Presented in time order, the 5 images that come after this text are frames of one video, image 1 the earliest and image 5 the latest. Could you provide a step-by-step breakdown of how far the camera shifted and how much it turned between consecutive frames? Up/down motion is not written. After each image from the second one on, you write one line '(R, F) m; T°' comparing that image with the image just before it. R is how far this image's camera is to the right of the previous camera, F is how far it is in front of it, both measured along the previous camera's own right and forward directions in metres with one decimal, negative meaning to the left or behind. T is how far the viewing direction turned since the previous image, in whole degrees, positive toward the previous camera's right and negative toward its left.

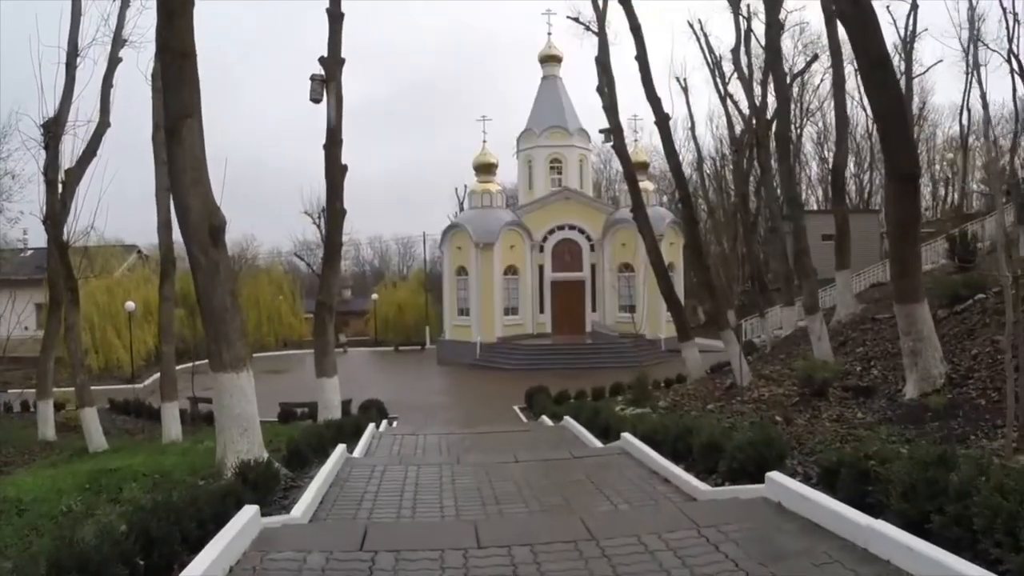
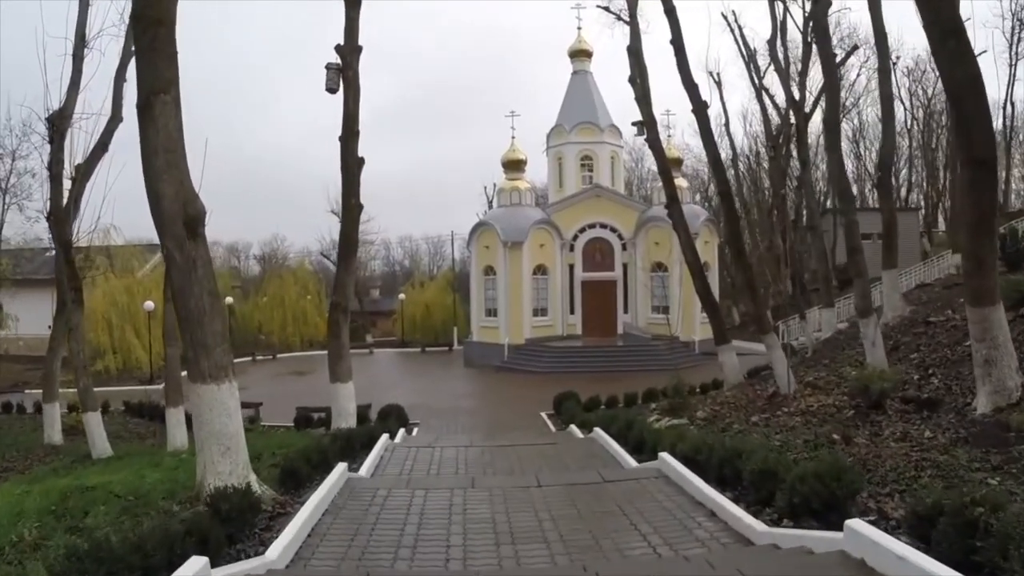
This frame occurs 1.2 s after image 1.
(+0.1, +0.9) m; -2°
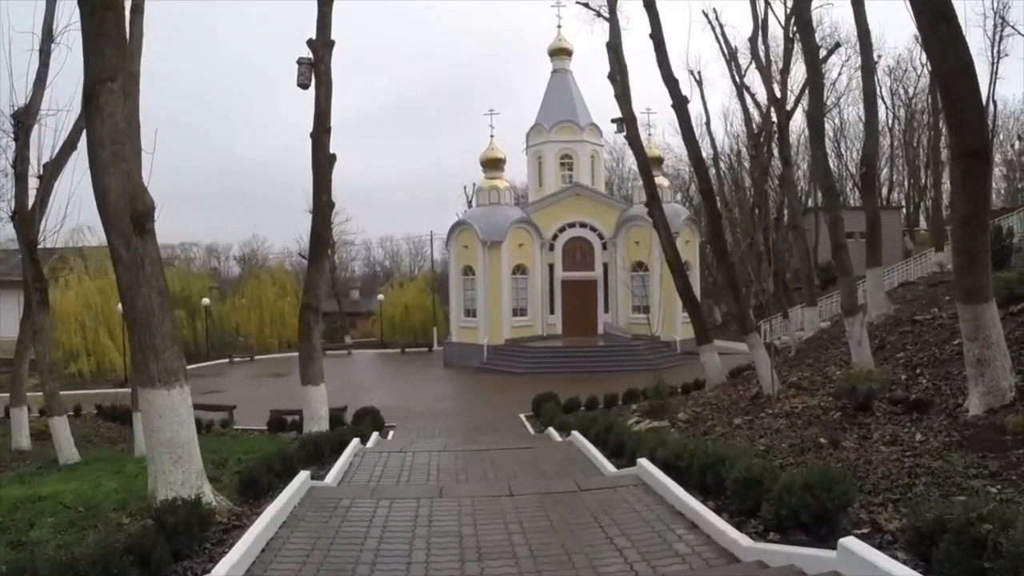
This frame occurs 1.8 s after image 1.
(+0.1, +0.3) m; +1°
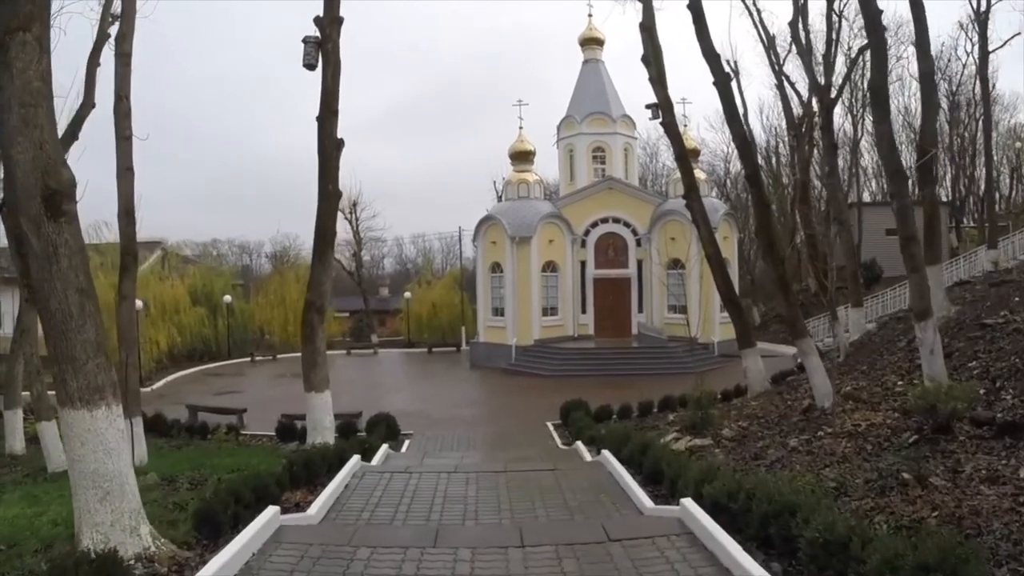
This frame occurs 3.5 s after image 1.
(+0.1, +1.2) m; -2°
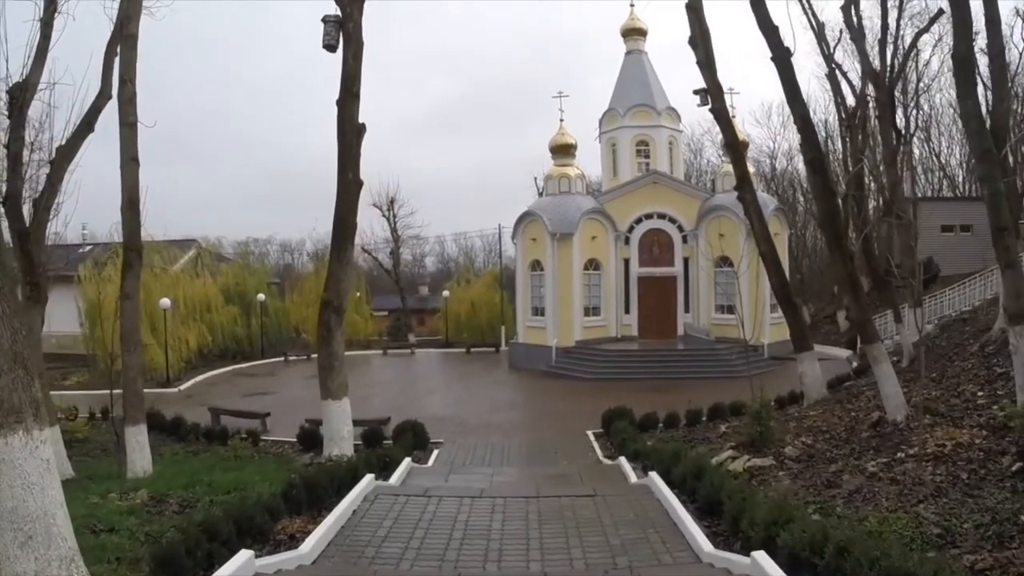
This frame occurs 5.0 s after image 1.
(+0.1, +1.0) m; -3°
